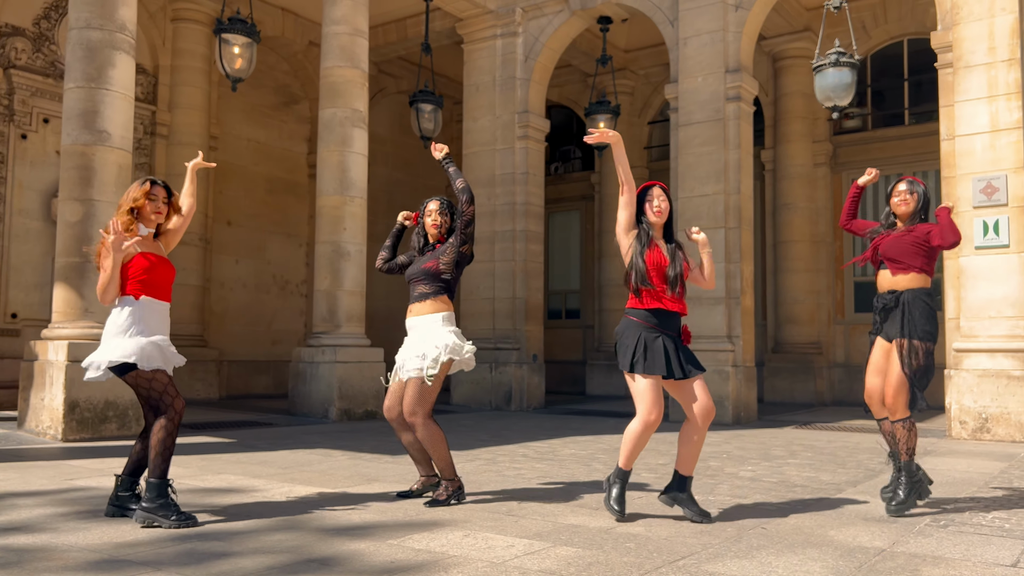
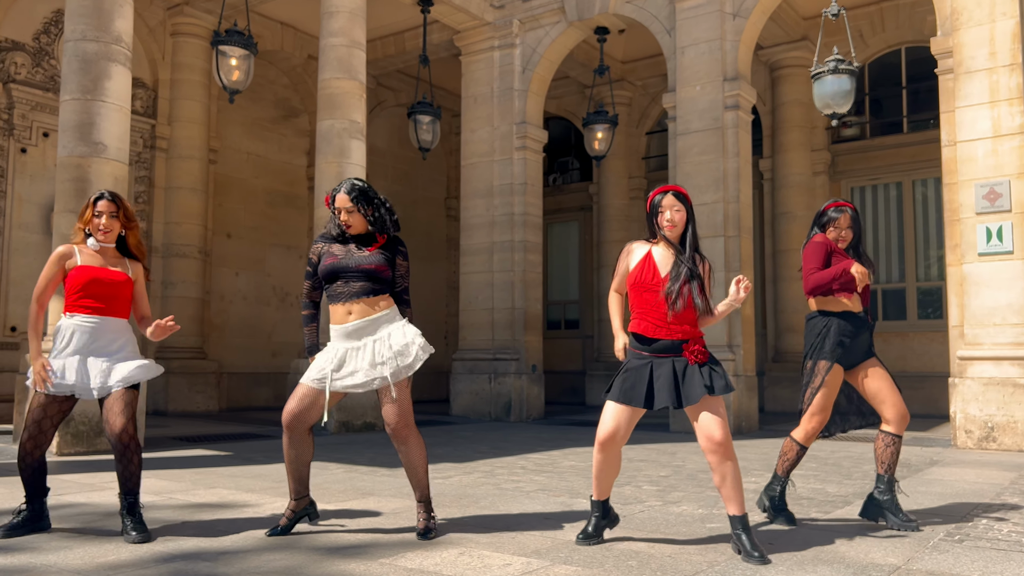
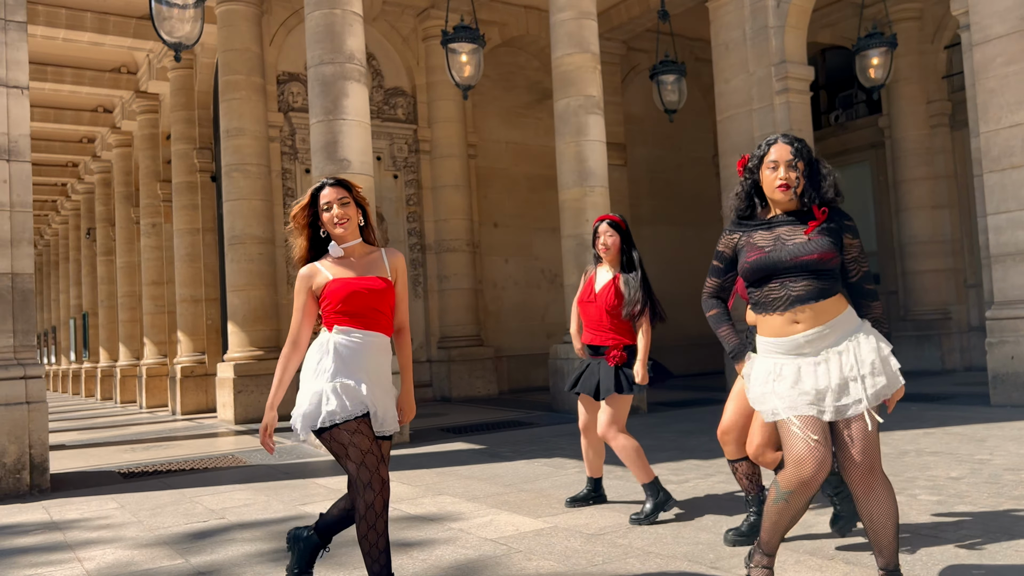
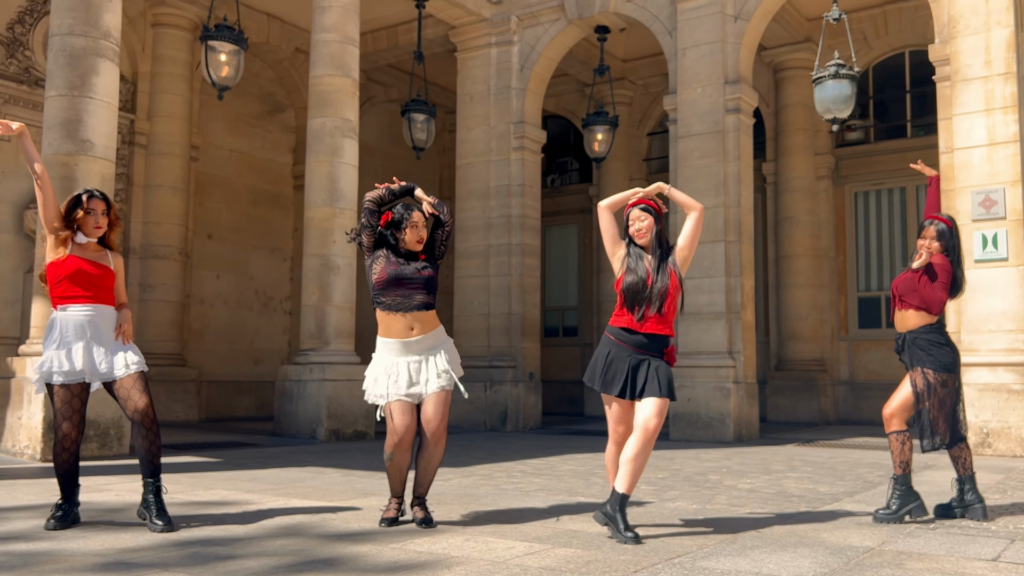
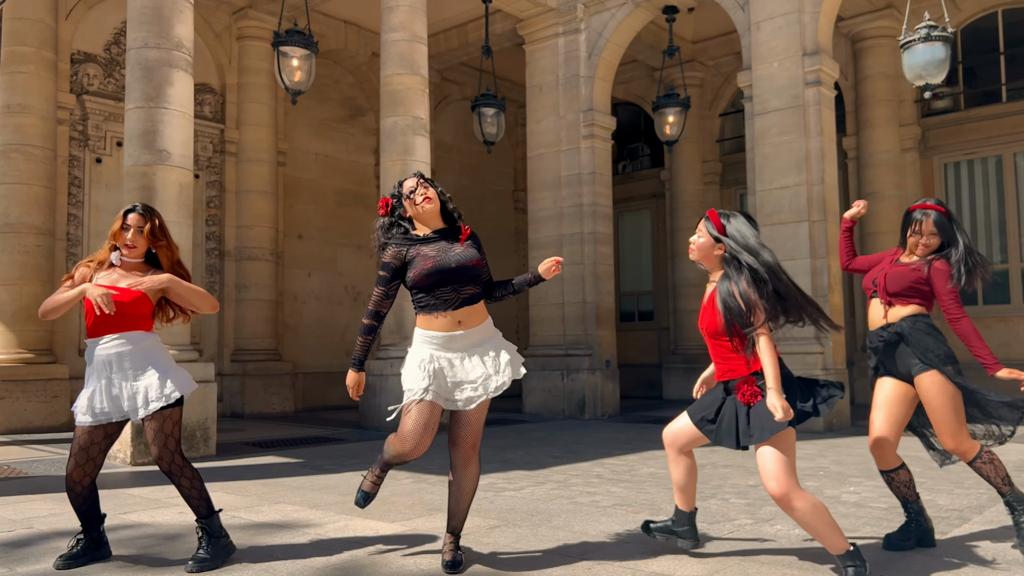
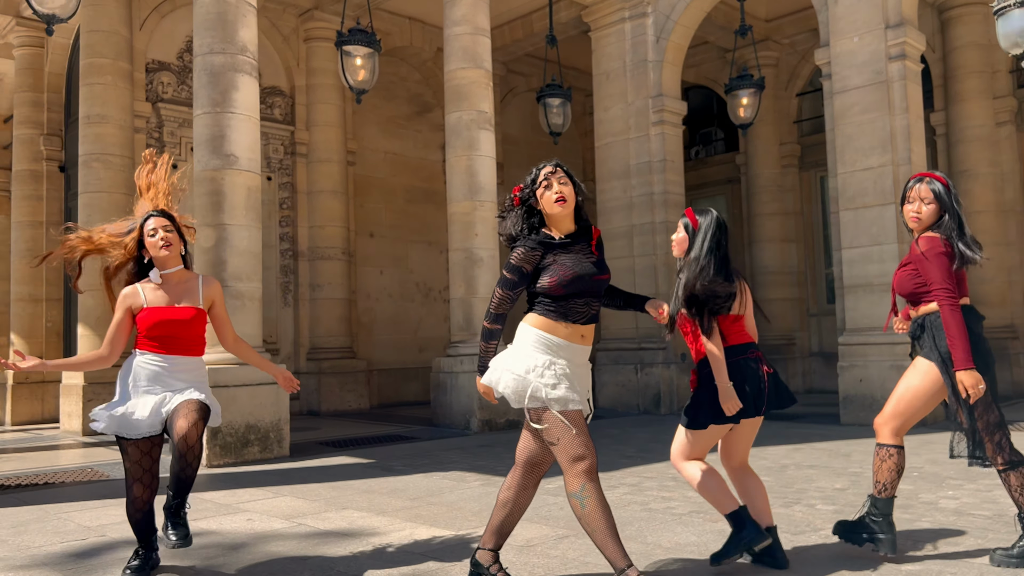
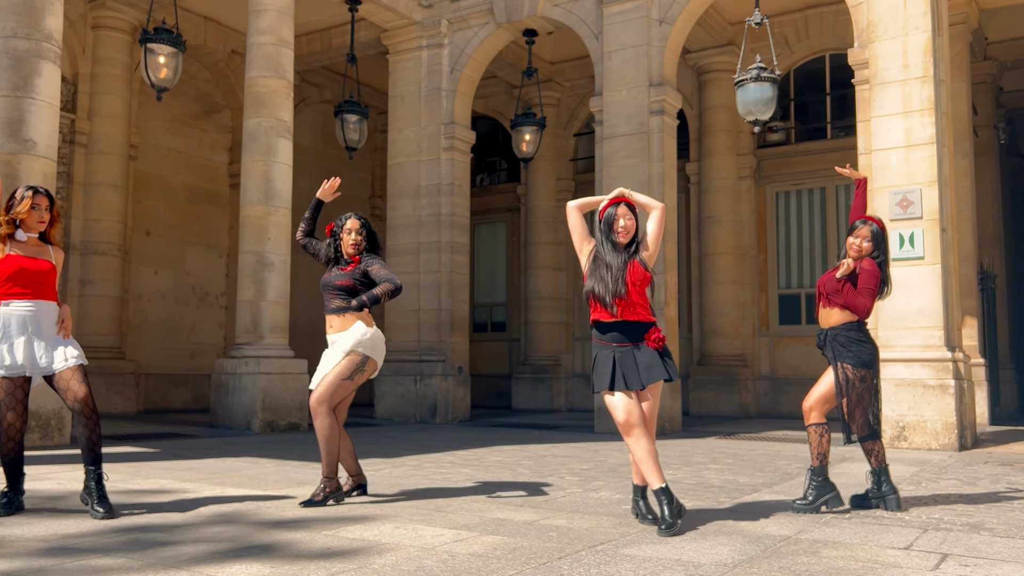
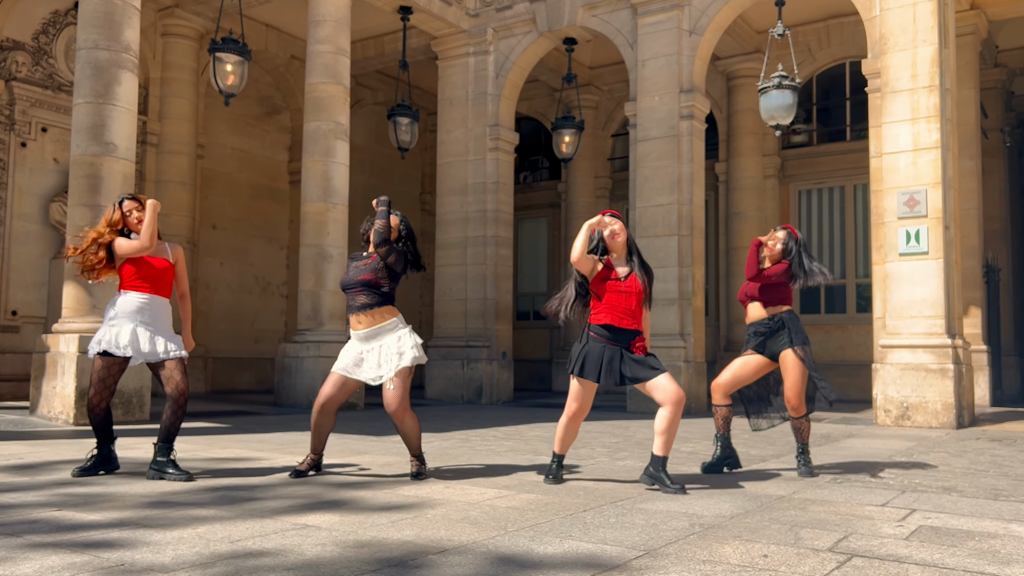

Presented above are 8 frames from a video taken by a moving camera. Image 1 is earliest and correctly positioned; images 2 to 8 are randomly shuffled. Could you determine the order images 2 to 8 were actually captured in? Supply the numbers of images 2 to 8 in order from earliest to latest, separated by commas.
7, 4, 8, 2, 5, 6, 3
